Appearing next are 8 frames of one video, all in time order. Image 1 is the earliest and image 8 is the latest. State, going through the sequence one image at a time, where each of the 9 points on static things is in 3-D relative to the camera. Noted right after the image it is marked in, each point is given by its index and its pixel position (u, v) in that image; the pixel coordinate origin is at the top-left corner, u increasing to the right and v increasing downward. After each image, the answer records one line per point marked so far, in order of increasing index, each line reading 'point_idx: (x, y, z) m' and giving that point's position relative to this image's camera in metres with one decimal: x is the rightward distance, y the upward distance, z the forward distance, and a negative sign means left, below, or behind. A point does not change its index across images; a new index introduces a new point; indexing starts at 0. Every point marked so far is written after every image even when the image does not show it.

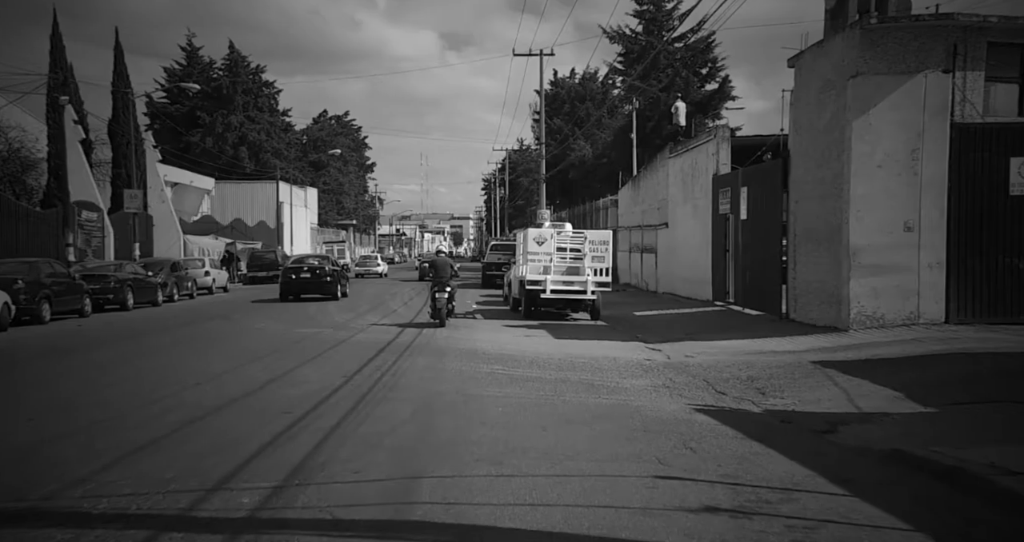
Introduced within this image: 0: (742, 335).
0: (+4.4, -1.2, +16.8) m
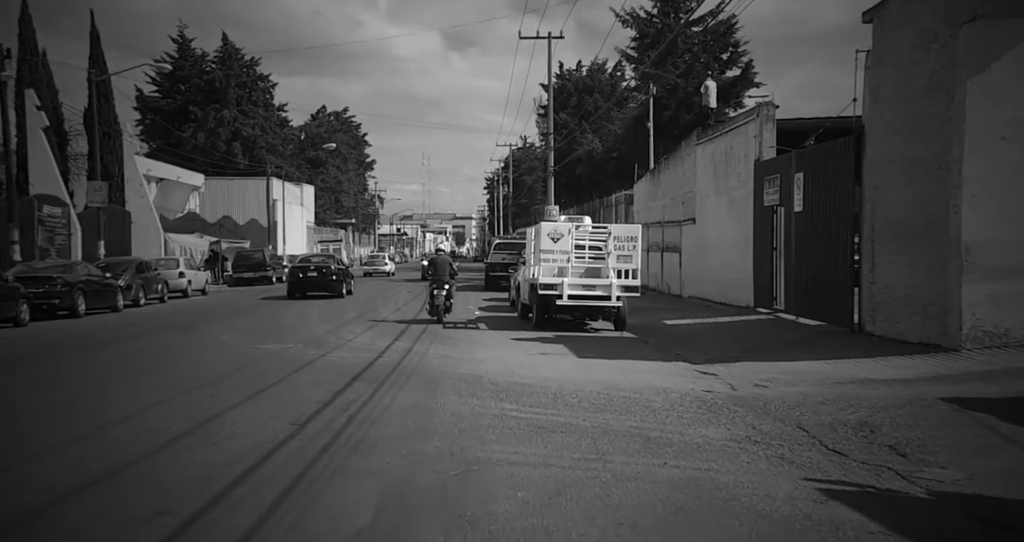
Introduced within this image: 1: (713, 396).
0: (+4.6, -1.3, +13.4) m
1: (+2.3, -1.4, +10.1) m
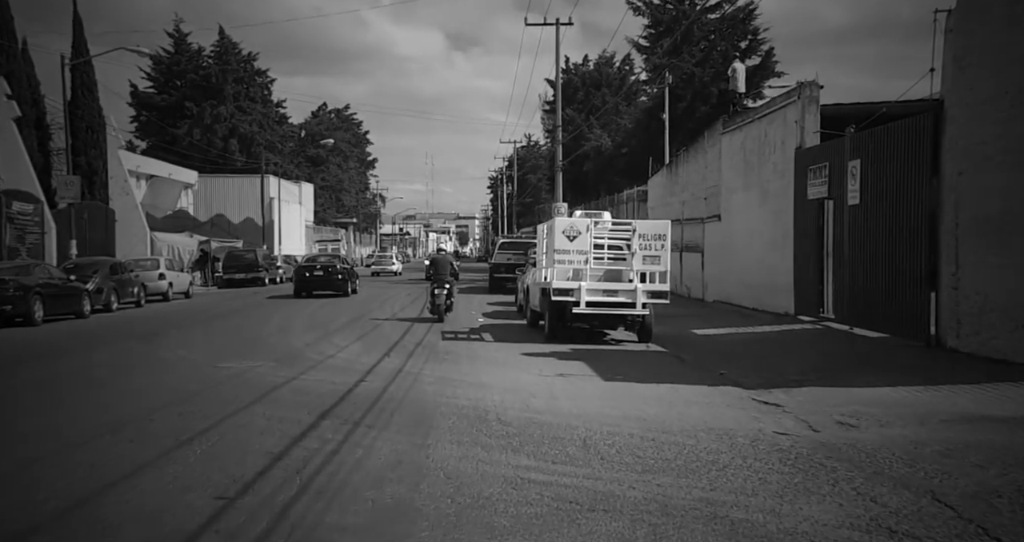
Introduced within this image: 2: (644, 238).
0: (+4.7, -1.3, +11.0) m
1: (+2.5, -1.5, +7.7) m
2: (+2.5, +0.6, +16.2) m
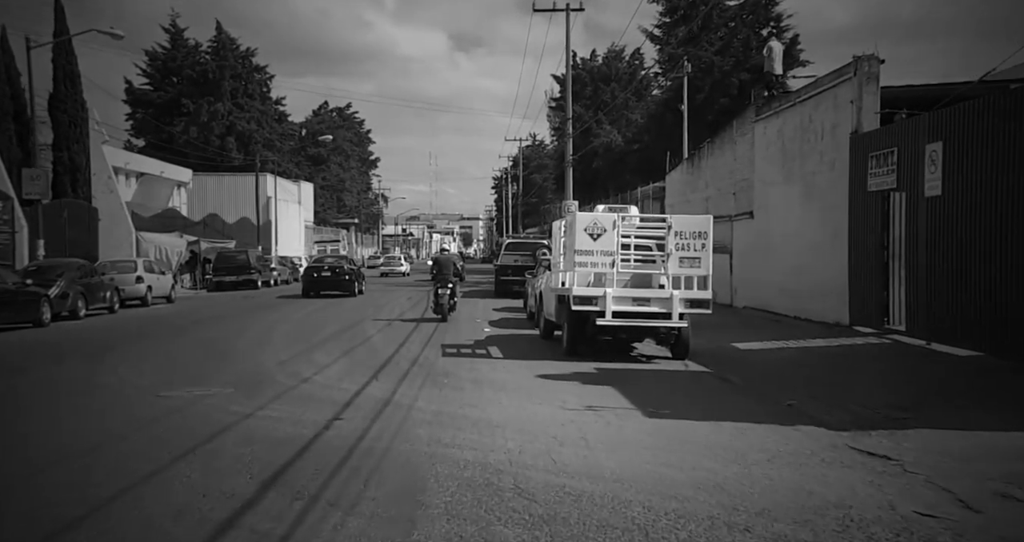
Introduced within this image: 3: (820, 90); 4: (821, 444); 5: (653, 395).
0: (+4.9, -1.4, +8.5) m
1: (+2.6, -1.6, +5.2) m
2: (+2.7, +0.6, +13.7) m
3: (+6.2, +3.6, +17.5) m
4: (+2.7, -1.5, +7.6) m
5: (+1.7, -1.5, +10.4) m
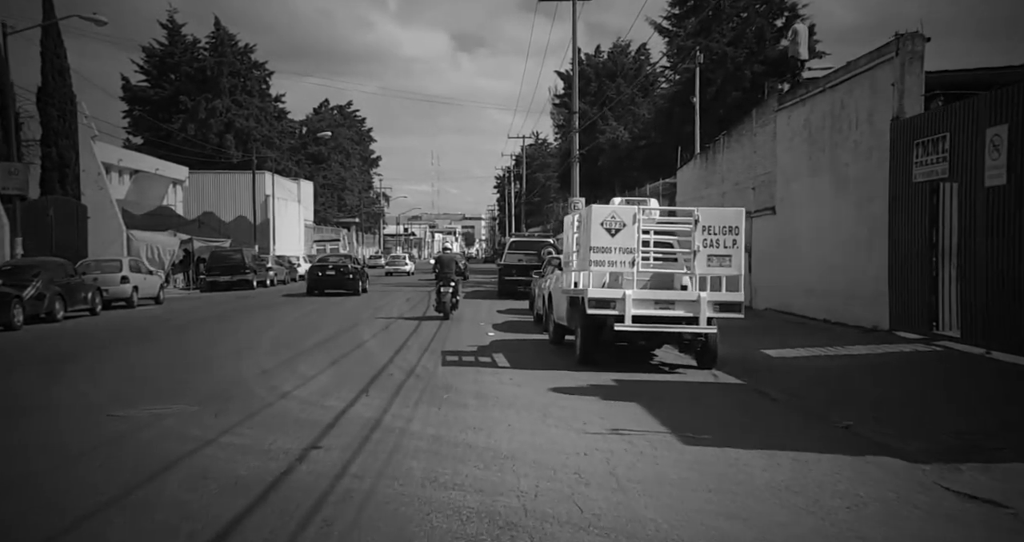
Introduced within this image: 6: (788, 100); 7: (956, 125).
0: (+5.0, -1.4, +7.1) m
1: (+2.7, -1.5, +3.8) m
2: (+2.8, +0.6, +12.3) m
3: (+6.3, +3.7, +16.1) m
4: (+2.8, -1.5, +6.2) m
5: (+1.8, -1.5, +8.9) m
6: (+6.3, +3.9, +19.8) m
7: (+6.3, +2.1, +12.4) m
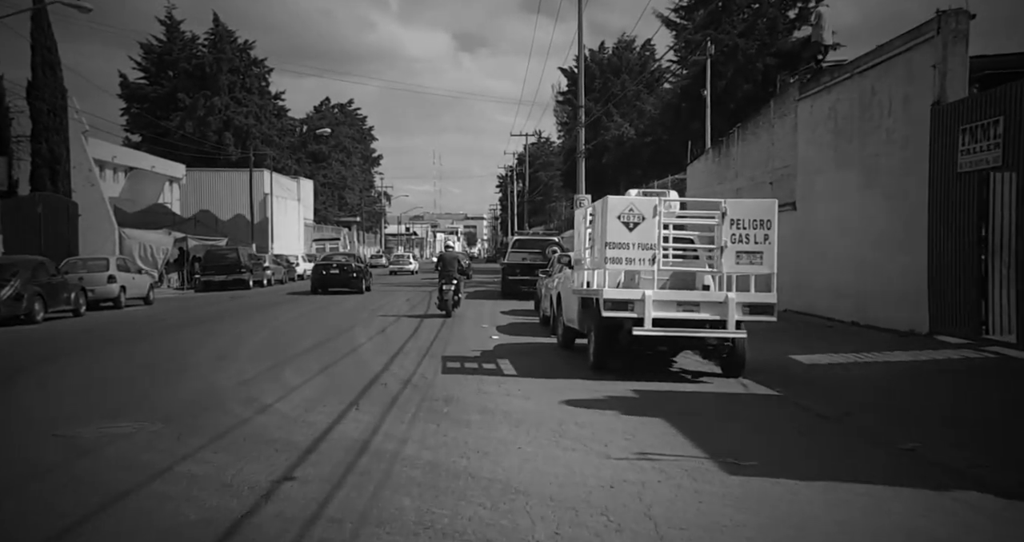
0: (+5.1, -1.4, +5.9) m
1: (+2.8, -1.5, +2.6) m
2: (+2.9, +0.6, +11.1) m
3: (+6.4, +3.7, +14.9) m
4: (+2.9, -1.5, +5.0) m
5: (+1.9, -1.4, +7.8) m
6: (+6.4, +3.9, +18.6) m
7: (+6.4, +2.1, +11.3) m
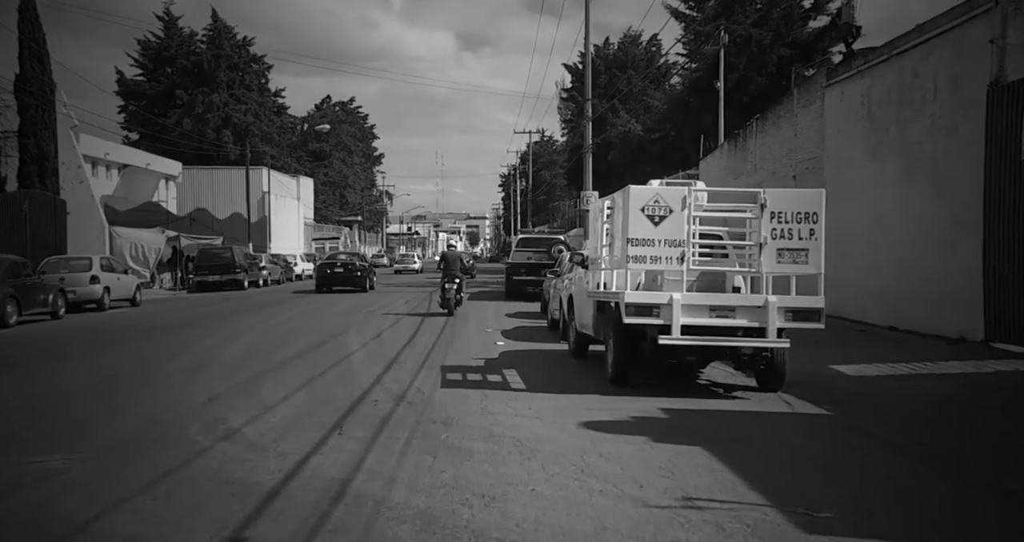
0: (+5.2, -1.4, +4.5) m
1: (+2.9, -1.5, +1.3) m
2: (+3.0, +0.6, +9.7) m
3: (+6.5, +3.7, +13.6) m
4: (+3.0, -1.5, +3.7) m
5: (+2.0, -1.4, +6.4) m
6: (+6.5, +3.9, +17.3) m
7: (+6.5, +2.1, +9.9) m
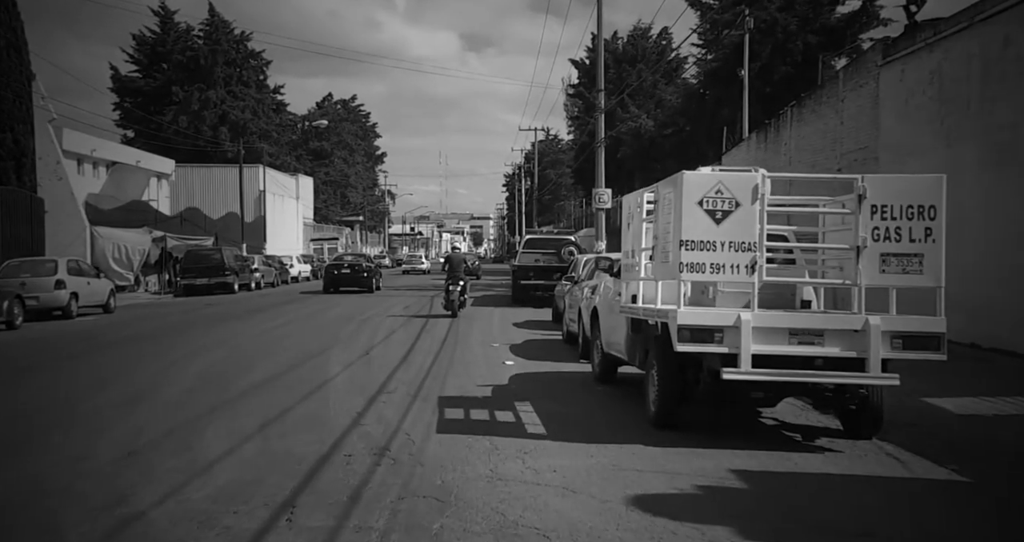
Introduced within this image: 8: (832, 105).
0: (+5.3, -1.5, +2.2) m
1: (+3.0, -1.6, -1.0) m
2: (+3.1, +0.5, +7.5) m
3: (+6.7, +3.6, +11.3) m
4: (+3.1, -1.6, +1.4) m
5: (+2.1, -1.5, +4.1) m
6: (+6.7, +3.8, +15.0) m
7: (+6.7, +2.0, +7.6) m
8: (+6.8, +3.5, +18.3) m
